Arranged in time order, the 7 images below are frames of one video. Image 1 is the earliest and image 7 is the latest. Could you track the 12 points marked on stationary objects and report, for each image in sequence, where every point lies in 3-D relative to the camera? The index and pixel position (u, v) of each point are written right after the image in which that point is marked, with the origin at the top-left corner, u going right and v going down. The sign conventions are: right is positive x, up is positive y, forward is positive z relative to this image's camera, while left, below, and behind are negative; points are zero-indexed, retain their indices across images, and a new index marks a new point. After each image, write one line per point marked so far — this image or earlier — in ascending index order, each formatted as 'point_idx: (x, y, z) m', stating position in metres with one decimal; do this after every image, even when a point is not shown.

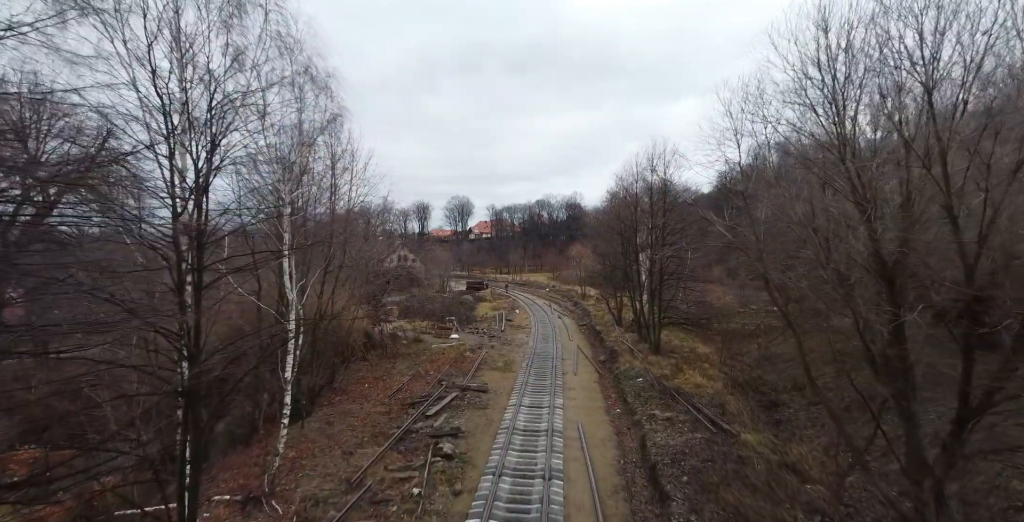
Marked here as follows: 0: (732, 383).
0: (+7.8, -4.3, +18.1) m
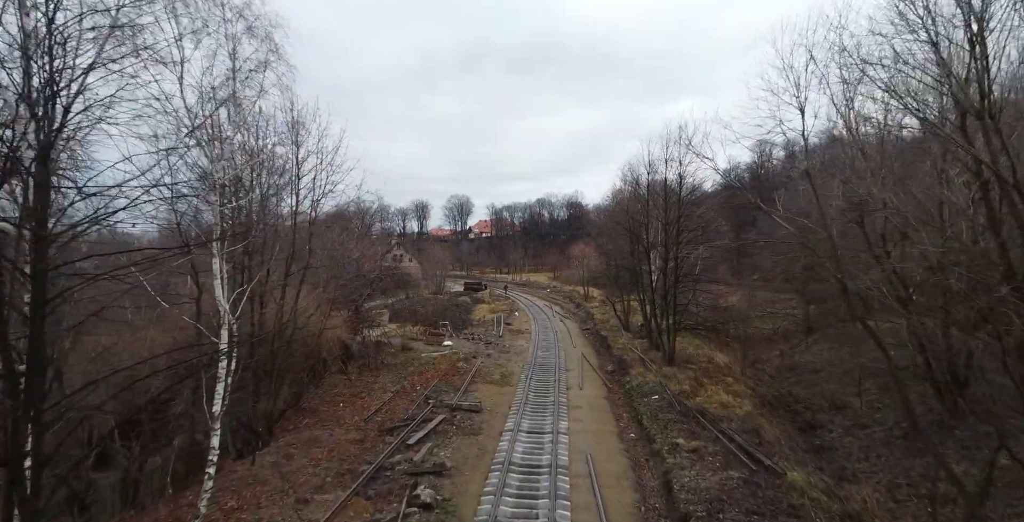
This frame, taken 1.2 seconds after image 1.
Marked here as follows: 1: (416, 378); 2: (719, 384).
0: (+7.7, -4.3, +15.8) m
1: (-3.4, -4.2, +18.3) m
2: (+6.8, -4.0, +16.8) m
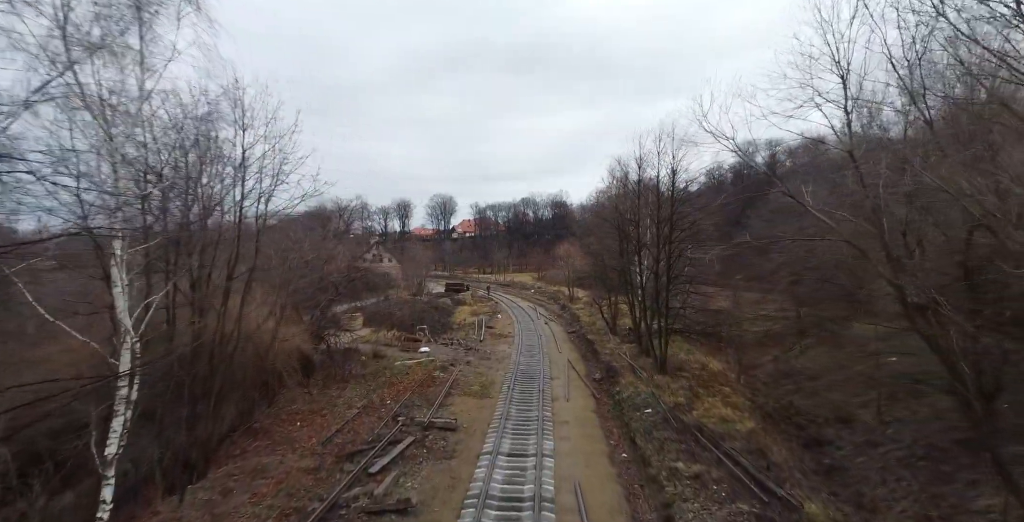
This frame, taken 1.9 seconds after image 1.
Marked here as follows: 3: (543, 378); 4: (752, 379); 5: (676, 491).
0: (+7.1, -4.3, +14.5) m
1: (-4.1, -4.2, +16.7) m
2: (+6.2, -4.1, +15.5) m
3: (+1.2, -4.4, +19.4) m
4: (+9.3, -4.5, +19.9) m
5: (+3.2, -4.4, +9.9) m
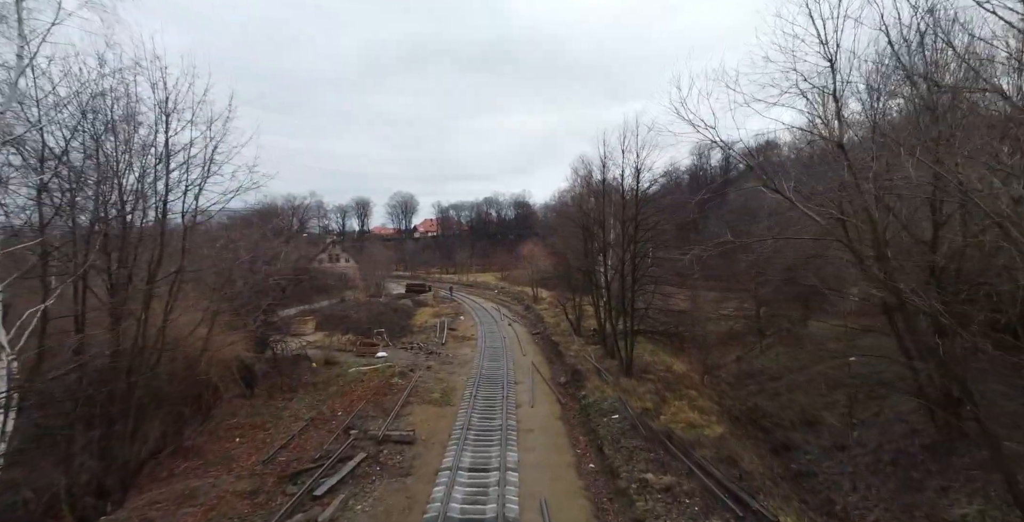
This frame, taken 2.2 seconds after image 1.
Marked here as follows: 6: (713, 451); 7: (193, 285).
0: (+6.0, -4.4, +14.2) m
1: (-5.2, -4.2, +15.6) m
2: (+5.1, -4.1, +15.2) m
3: (-0.2, -4.4, +18.7) m
4: (+7.9, -4.6, +19.7) m
5: (+2.5, -4.5, +9.3) m
6: (+4.5, -4.2, +11.5) m
7: (-6.8, -0.5, +11.1) m
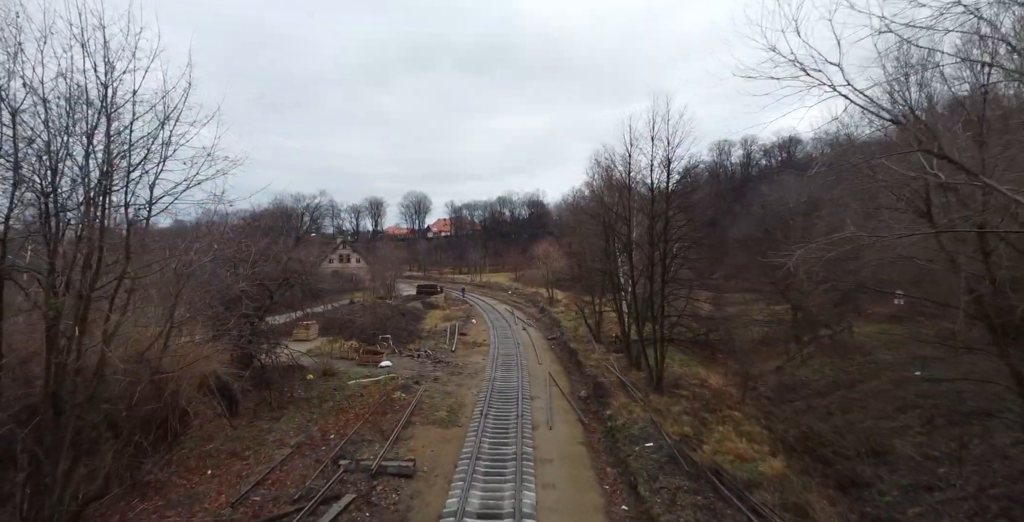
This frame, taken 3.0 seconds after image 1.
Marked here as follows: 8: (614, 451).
0: (+6.4, -4.4, +12.1) m
1: (-4.8, -4.3, +13.8) m
2: (+5.5, -4.1, +13.1) m
3: (+0.3, -4.5, +16.8) m
4: (+8.4, -4.6, +17.6) m
5: (+2.7, -4.5, +7.4) m
6: (+4.8, -4.3, +9.5) m
7: (-6.5, -0.6, +9.3) m
8: (+2.5, -4.5, +12.2) m
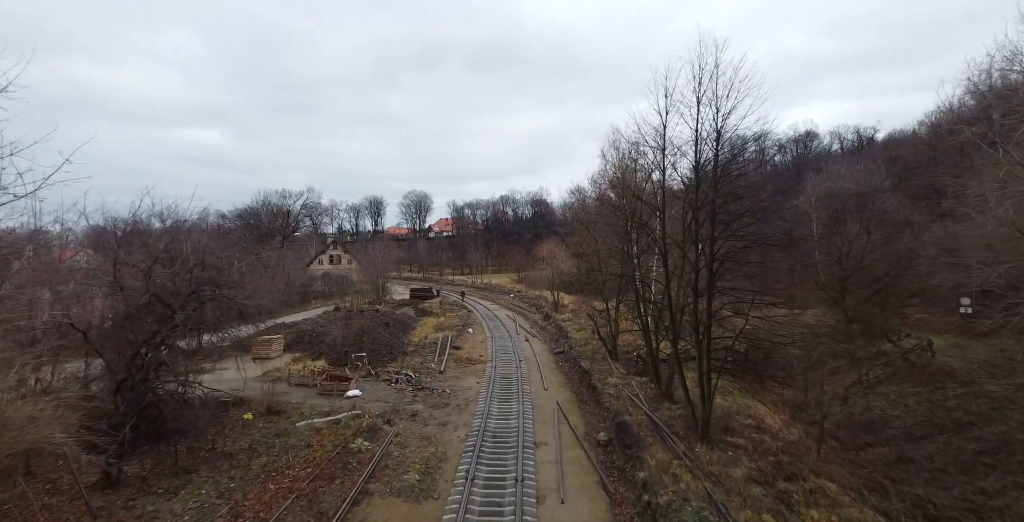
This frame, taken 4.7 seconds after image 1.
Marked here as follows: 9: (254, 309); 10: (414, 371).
0: (+6.4, -4.5, +8.0) m
1: (-4.9, -4.4, +9.8) m
2: (+5.4, -4.2, +9.0) m
3: (+0.3, -4.6, +12.7) m
4: (+8.3, -4.7, +13.5) m
5: (+2.6, -4.6, +3.3) m
6: (+4.7, -4.4, +5.4) m
7: (-6.6, -0.7, +5.3) m
8: (+2.4, -4.6, +8.2) m
9: (-6.4, -1.2, +12.4) m
10: (-3.8, -4.2, +19.9) m
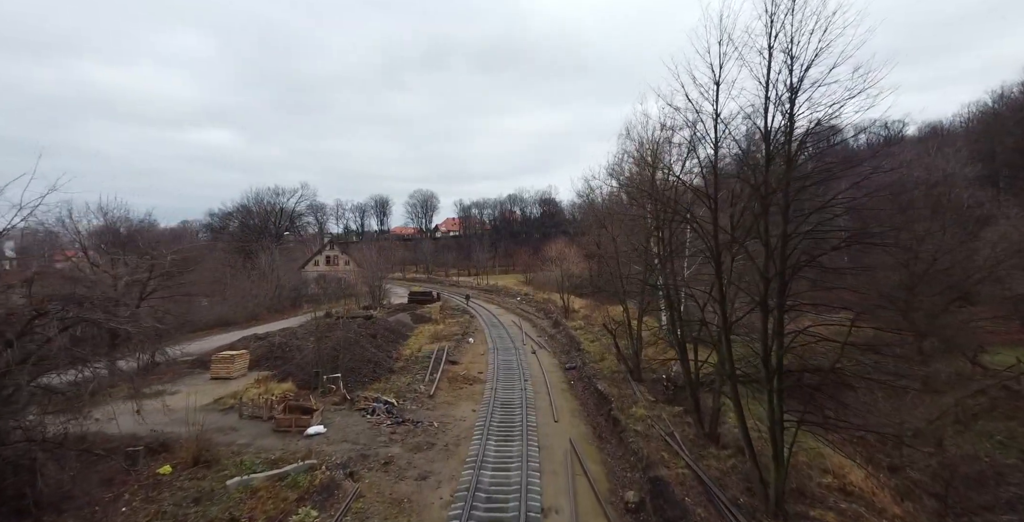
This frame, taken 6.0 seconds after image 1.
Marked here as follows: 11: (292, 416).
0: (+6.3, -4.6, +4.6) m
1: (-4.9, -4.5, +6.6) m
2: (+5.3, -4.3, +5.6) m
3: (+0.3, -4.7, +9.4) m
4: (+8.3, -4.8, +10.0) m
5: (+2.4, -4.7, -0.1) m
6: (+4.6, -4.5, +2.0) m
7: (-6.8, -0.8, +2.1) m
8: (+2.3, -4.7, +4.8) m
9: (-6.4, -1.3, +9.1) m
10: (-3.7, -4.3, +16.7) m
11: (-5.8, -4.0, +13.6) m
